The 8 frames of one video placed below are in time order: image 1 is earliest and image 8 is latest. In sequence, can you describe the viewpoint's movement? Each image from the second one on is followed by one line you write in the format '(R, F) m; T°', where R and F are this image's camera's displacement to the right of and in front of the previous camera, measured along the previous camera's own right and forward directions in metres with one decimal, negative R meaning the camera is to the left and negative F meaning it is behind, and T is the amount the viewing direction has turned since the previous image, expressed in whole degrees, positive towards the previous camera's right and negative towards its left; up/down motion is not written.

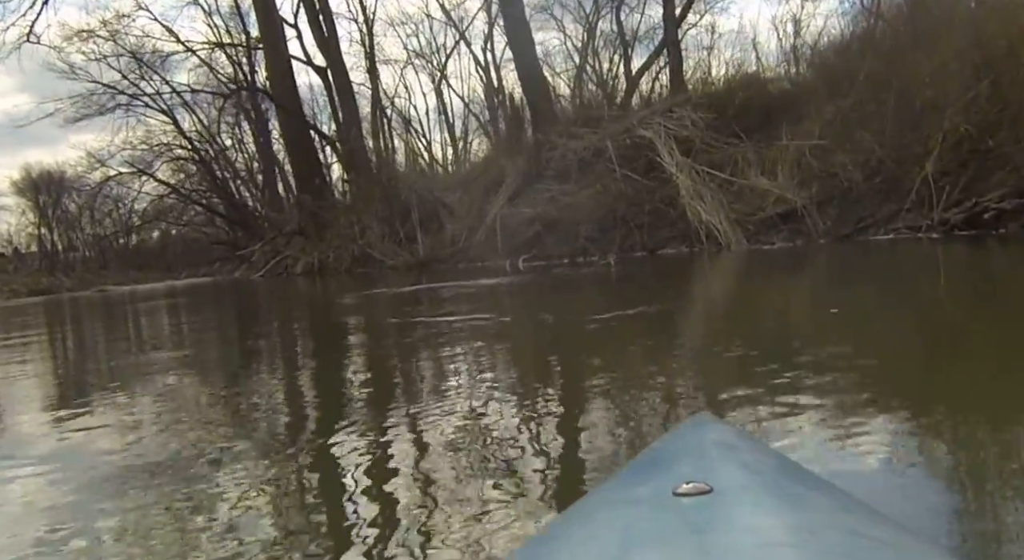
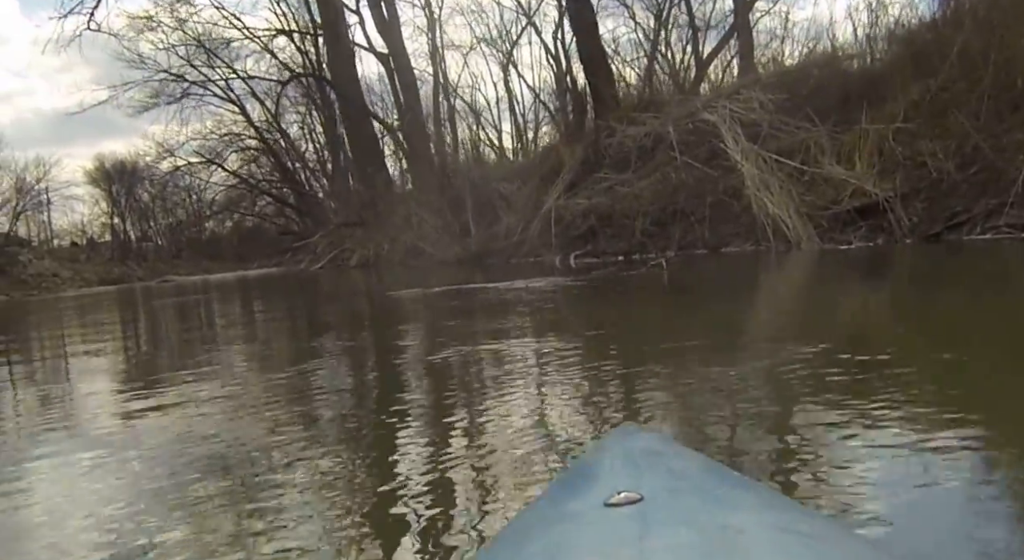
(+0.1, +0.3) m; -4°
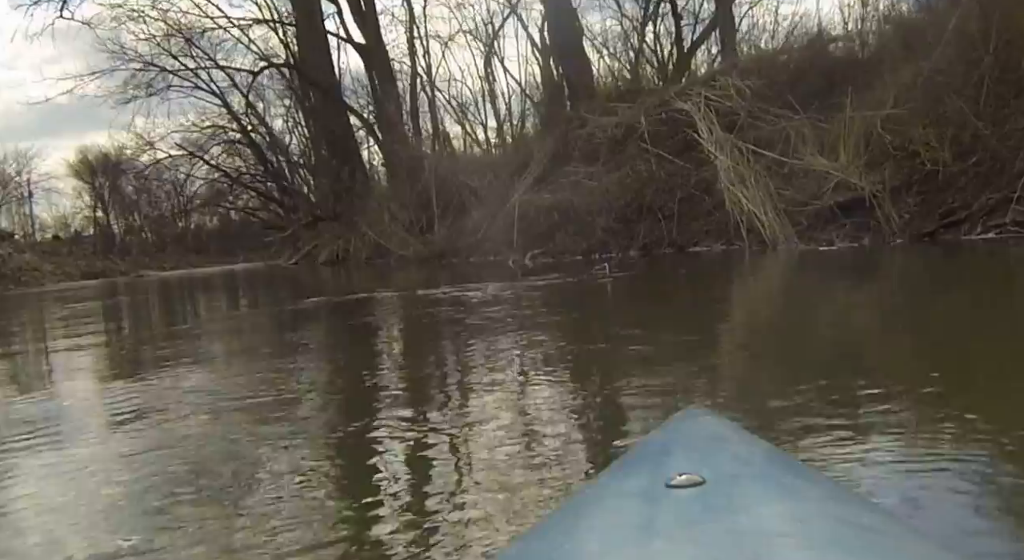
(+0.2, +0.4) m; +1°
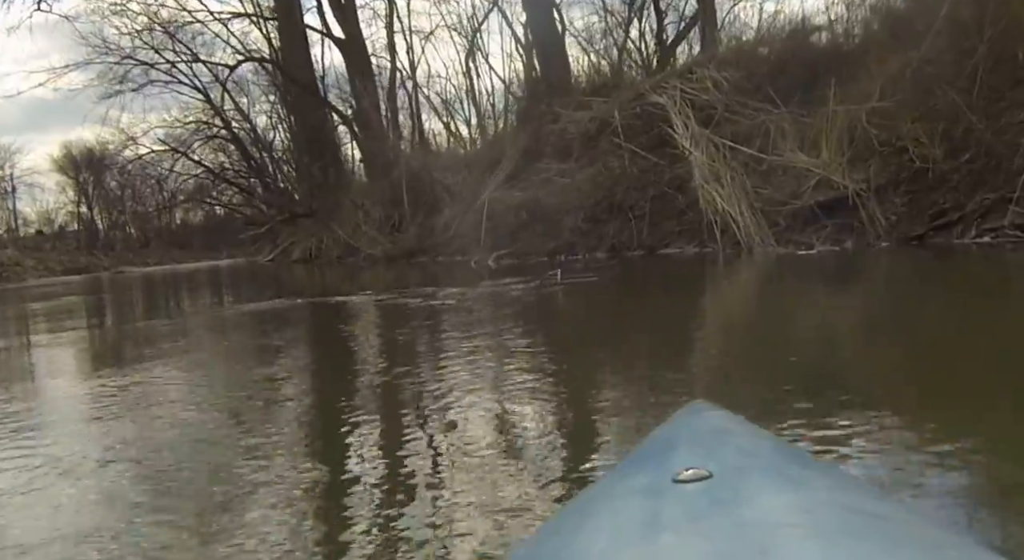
(+0.1, +0.2) m; +1°
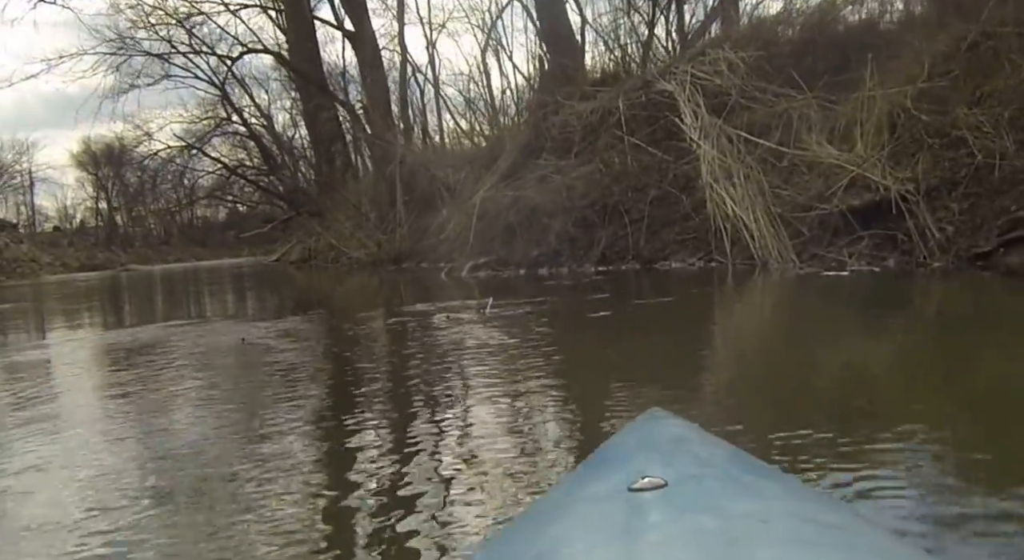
(+0.1, +0.5) m; -1°
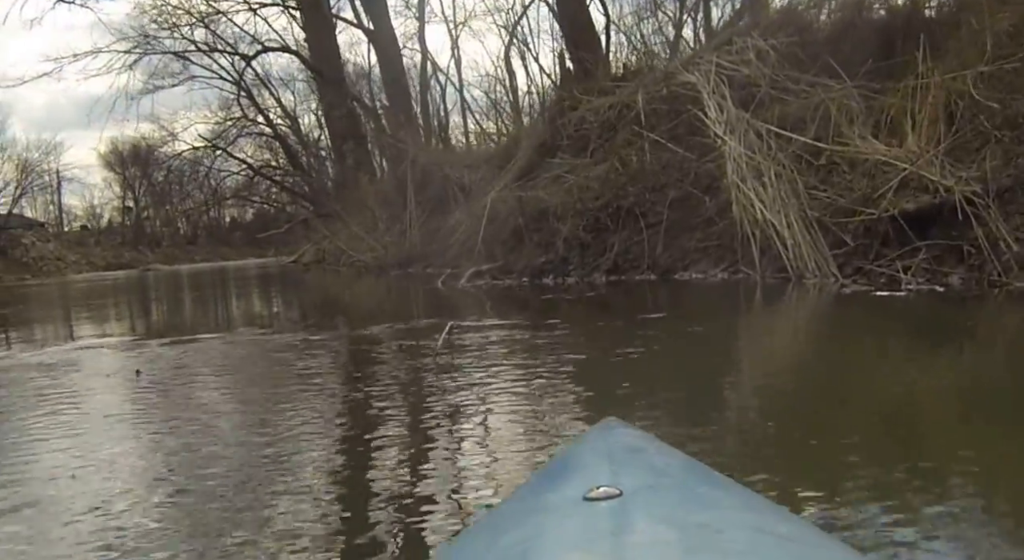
(+0.1, +0.3) m; -1°
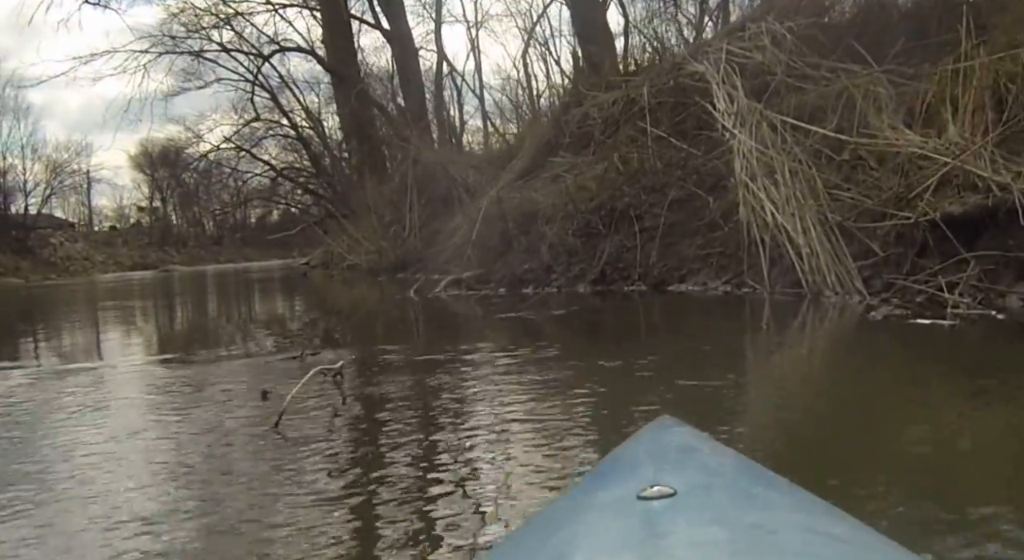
(+0.1, +0.3) m; -1°
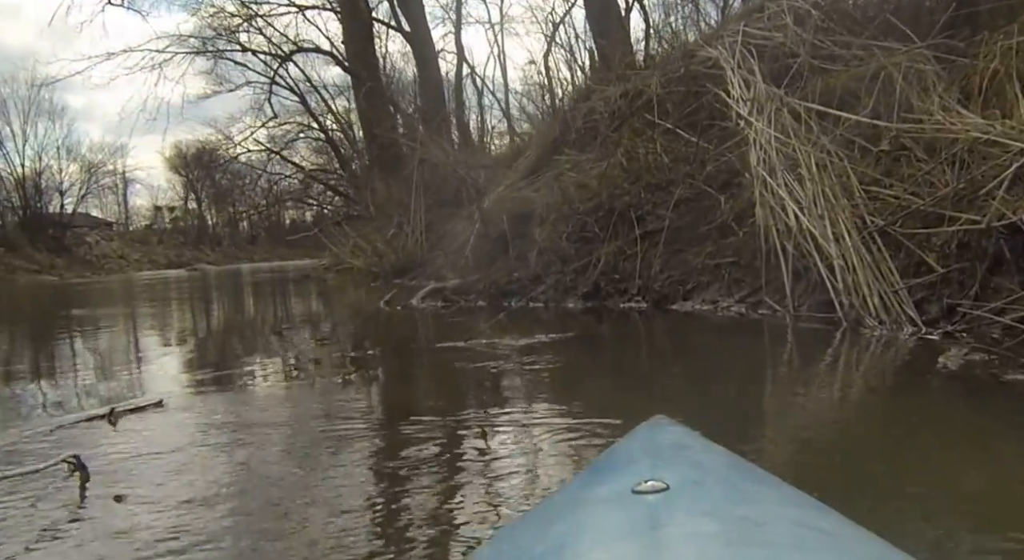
(+0.1, +0.3) m; -2°
